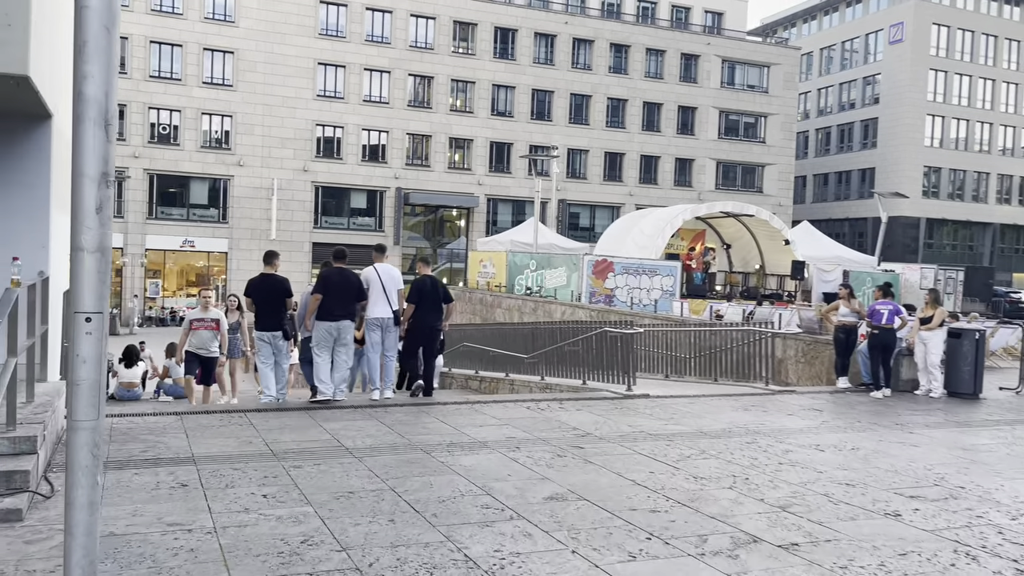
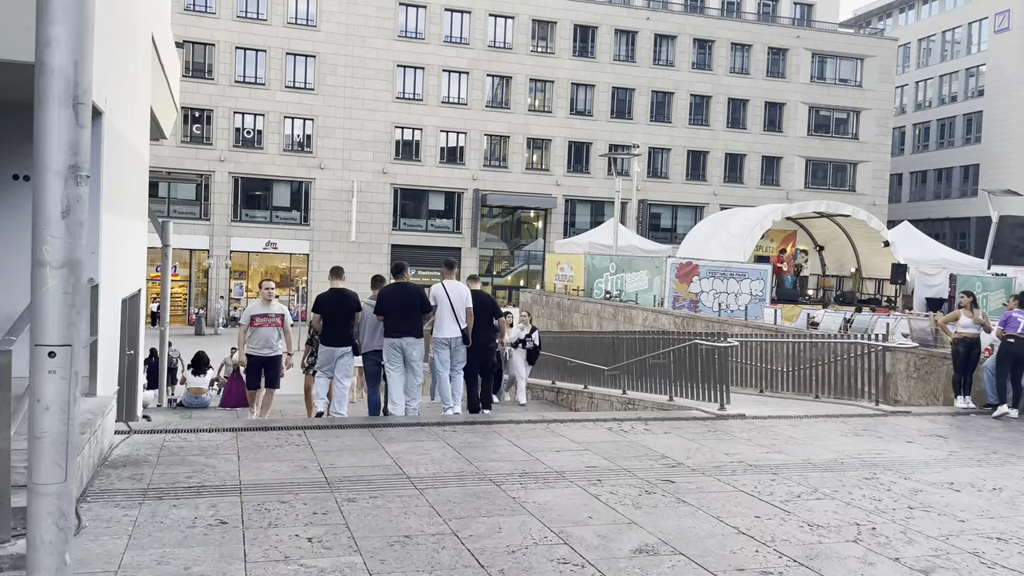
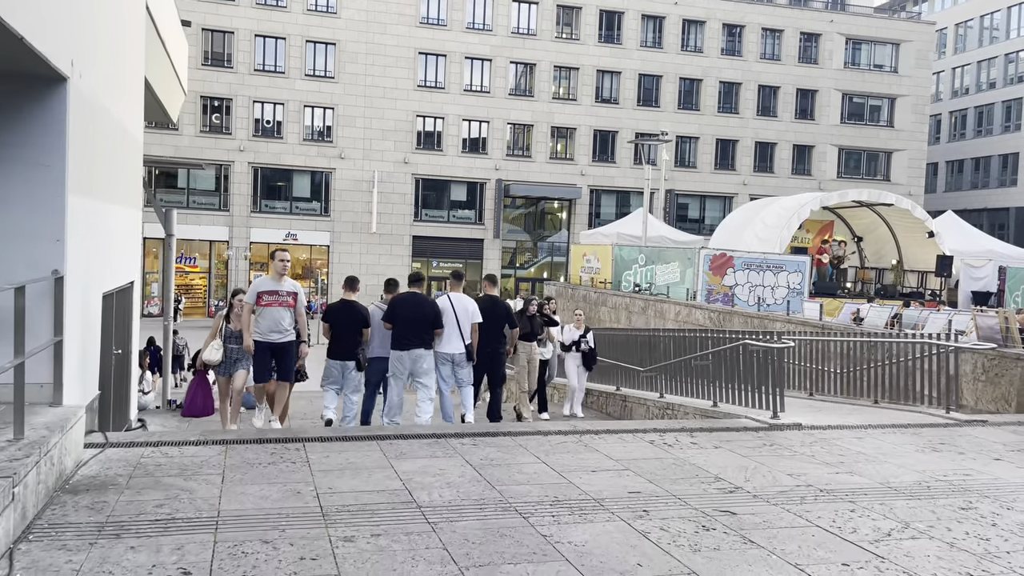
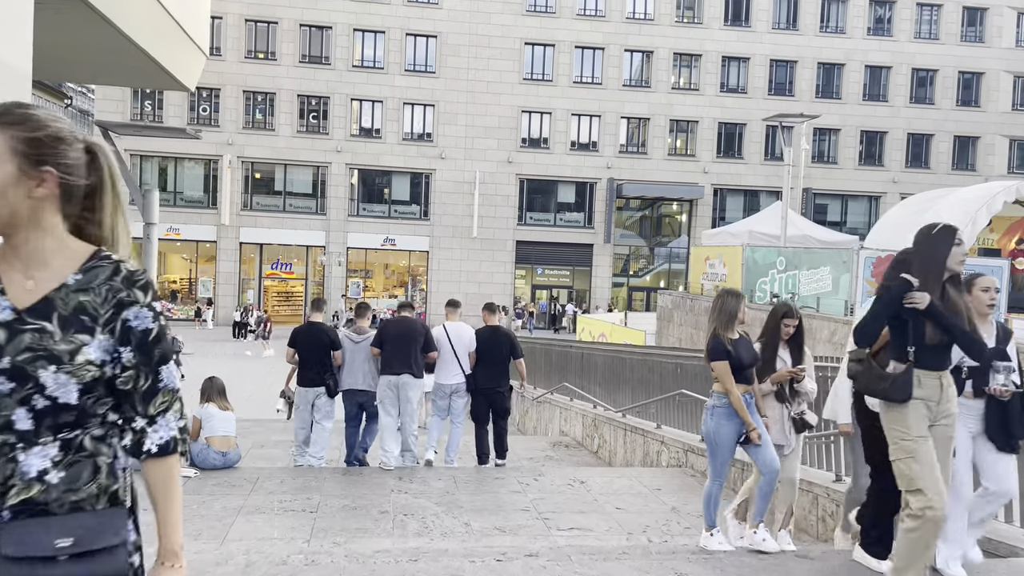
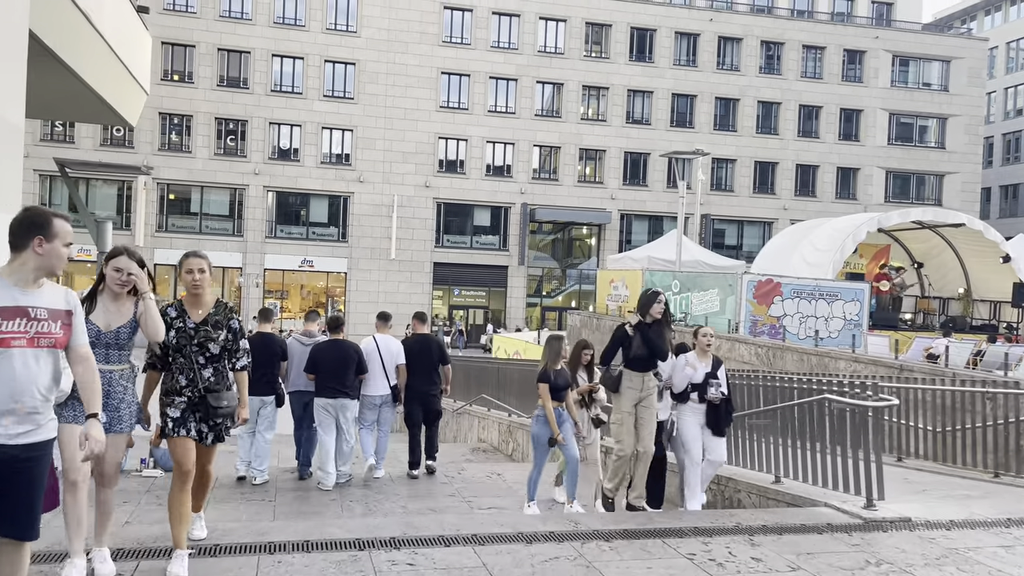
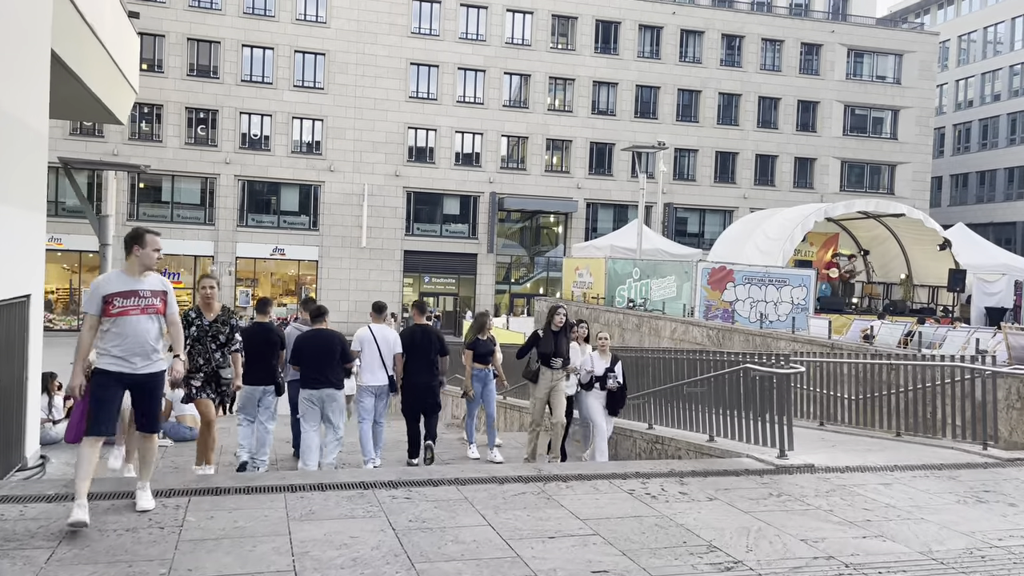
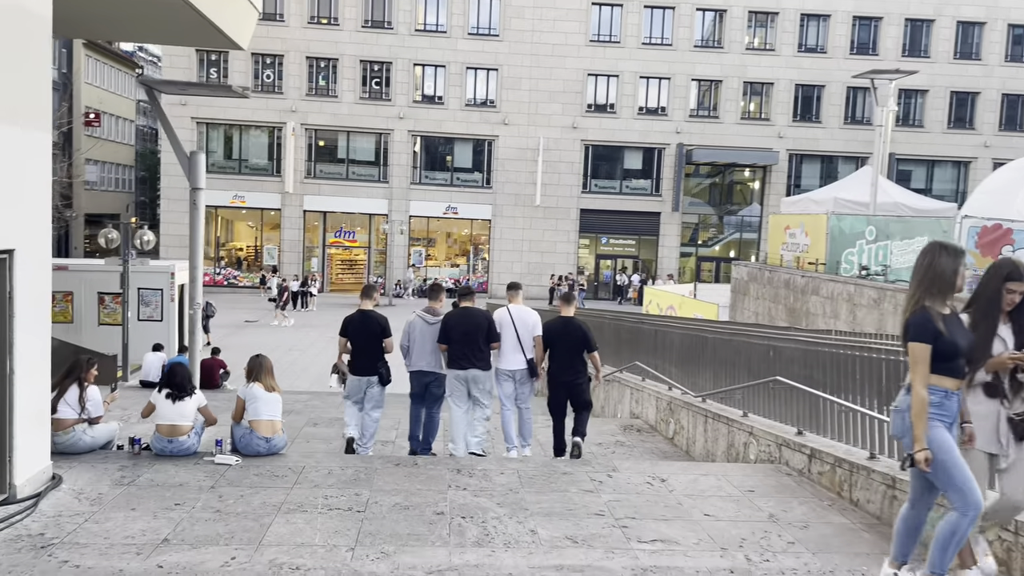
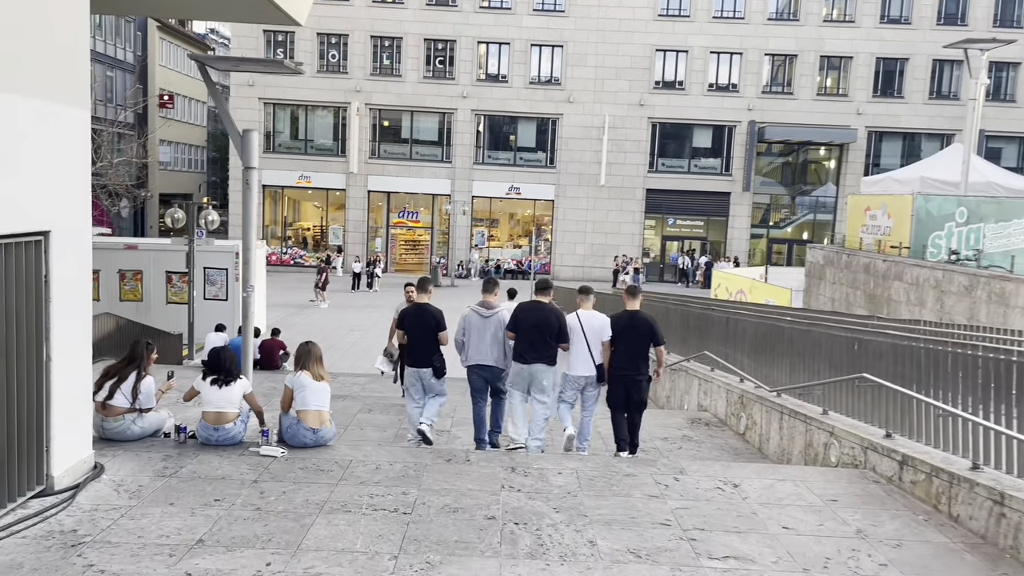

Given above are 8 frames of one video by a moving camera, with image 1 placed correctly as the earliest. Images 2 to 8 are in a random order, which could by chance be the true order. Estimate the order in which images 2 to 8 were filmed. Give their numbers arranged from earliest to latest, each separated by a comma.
2, 3, 6, 5, 4, 7, 8
